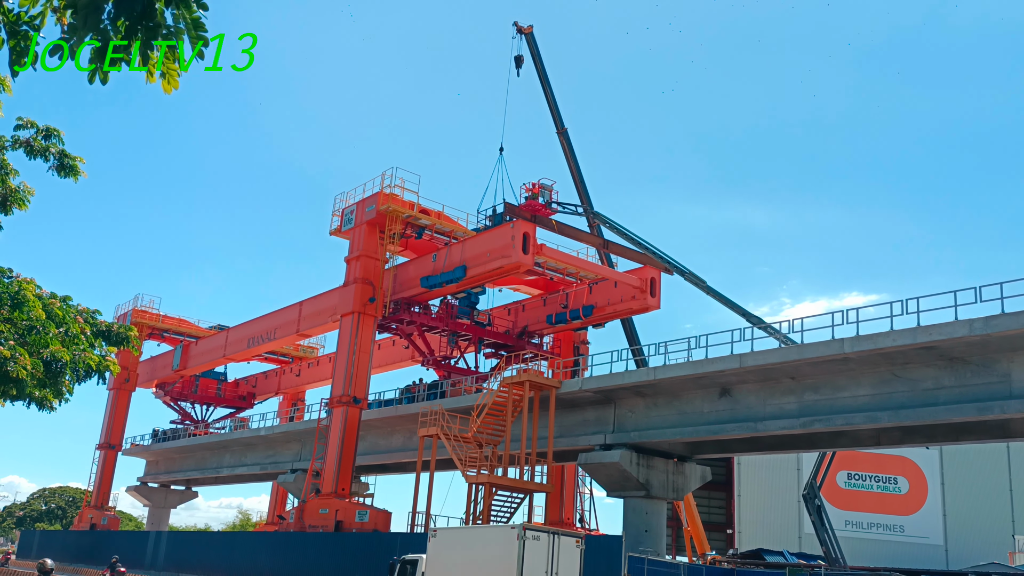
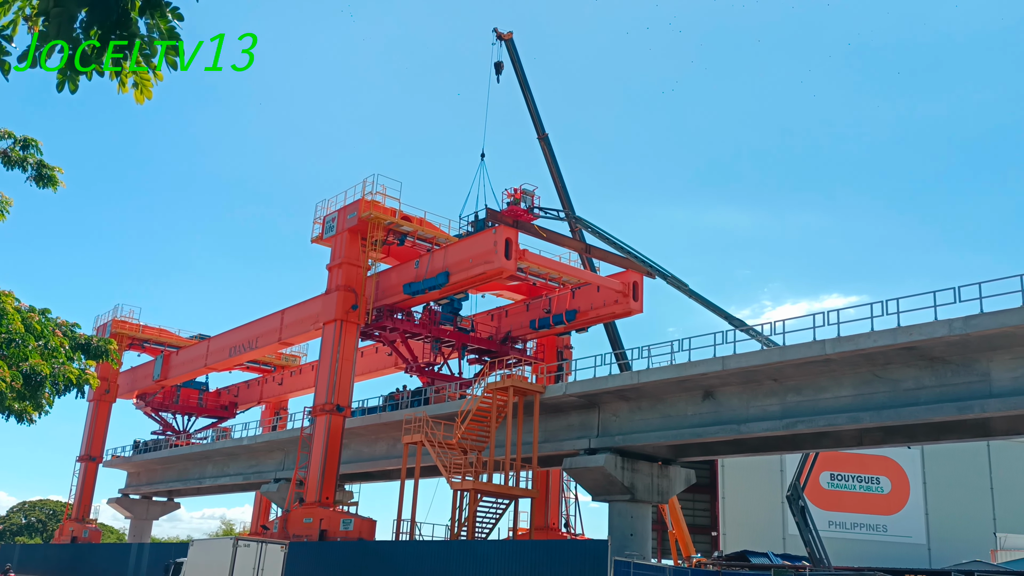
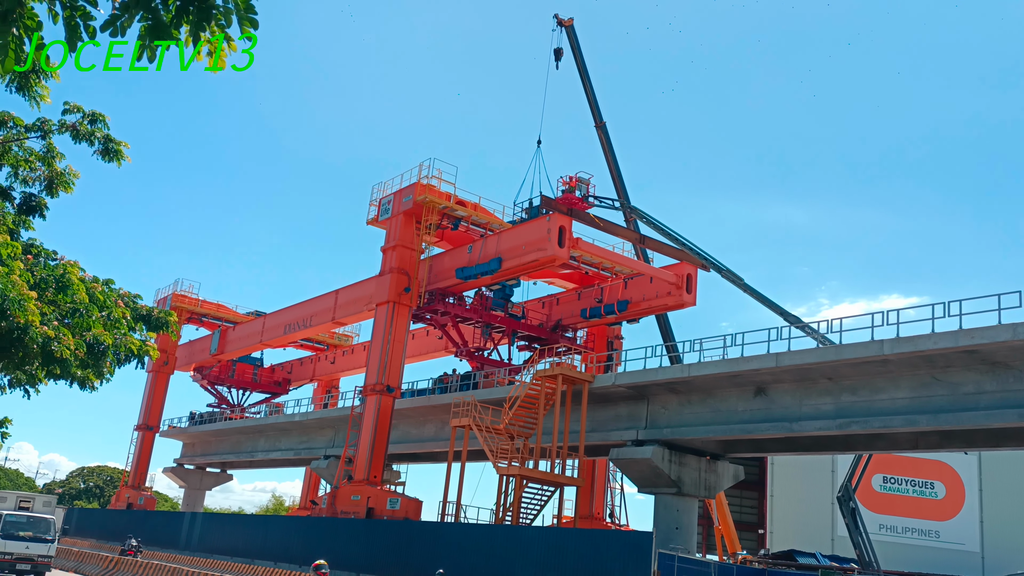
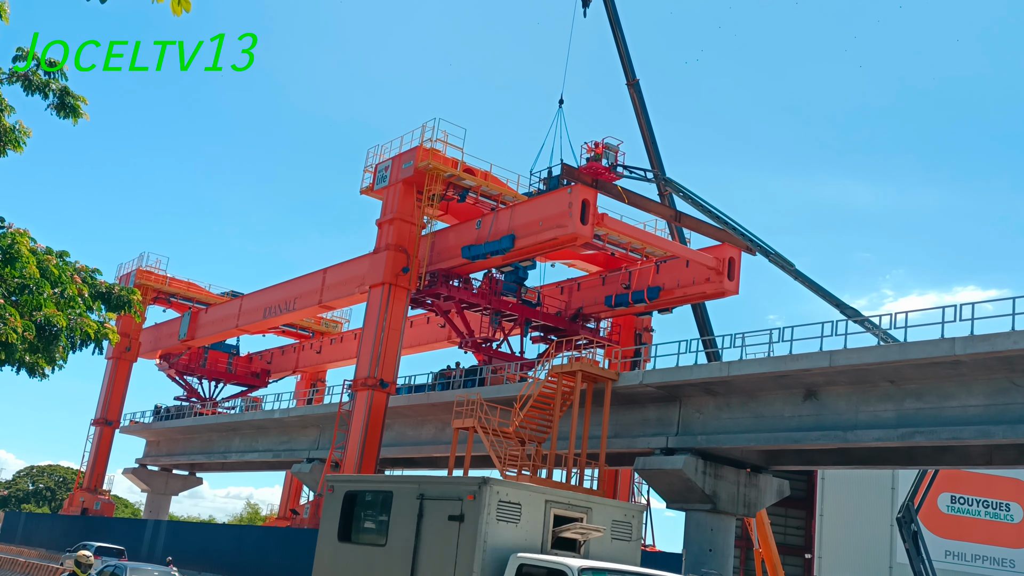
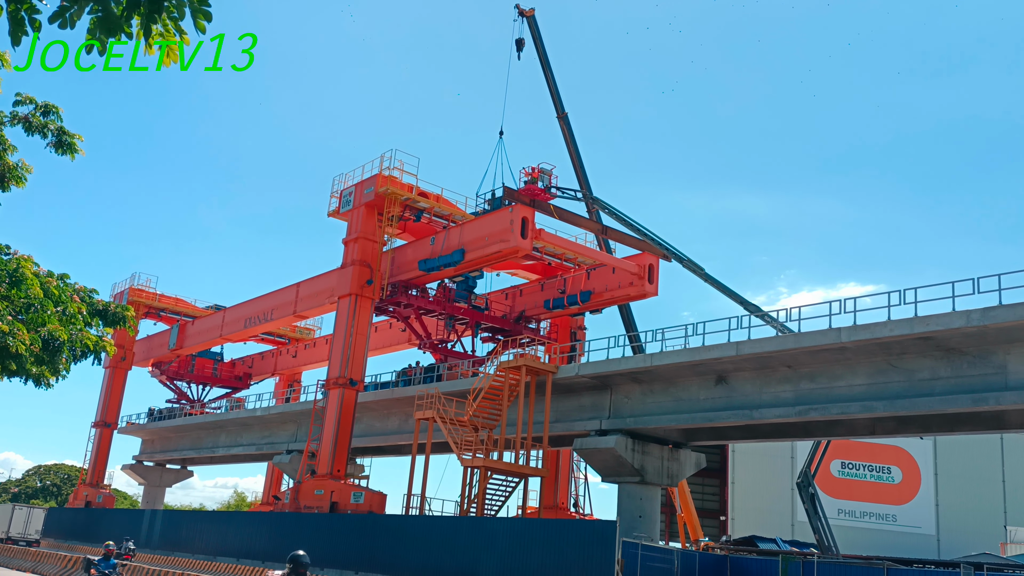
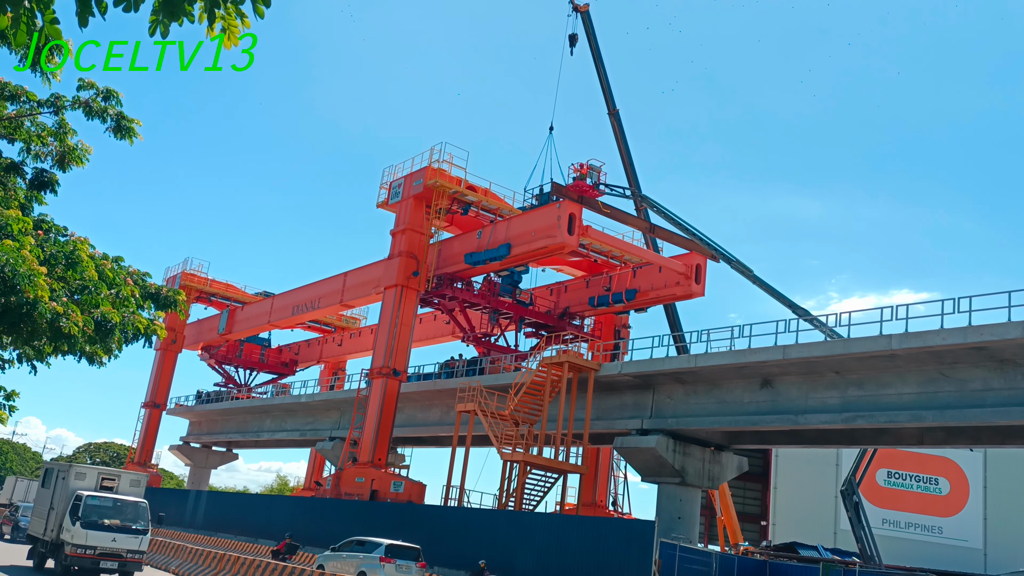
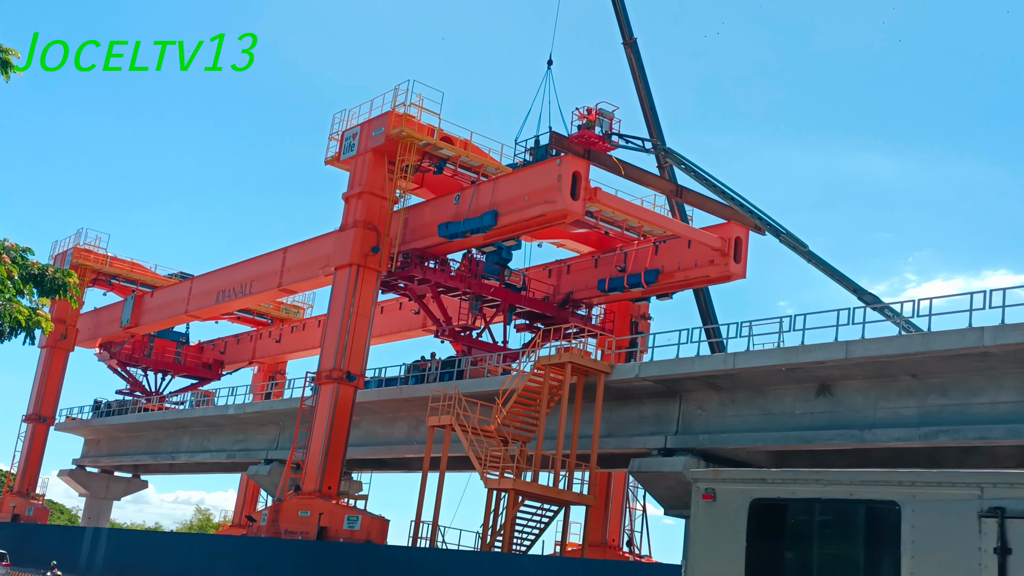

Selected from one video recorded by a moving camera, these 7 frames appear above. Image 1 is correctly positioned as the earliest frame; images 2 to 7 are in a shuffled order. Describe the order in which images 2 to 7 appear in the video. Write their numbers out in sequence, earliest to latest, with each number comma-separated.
2, 5, 3, 6, 4, 7
